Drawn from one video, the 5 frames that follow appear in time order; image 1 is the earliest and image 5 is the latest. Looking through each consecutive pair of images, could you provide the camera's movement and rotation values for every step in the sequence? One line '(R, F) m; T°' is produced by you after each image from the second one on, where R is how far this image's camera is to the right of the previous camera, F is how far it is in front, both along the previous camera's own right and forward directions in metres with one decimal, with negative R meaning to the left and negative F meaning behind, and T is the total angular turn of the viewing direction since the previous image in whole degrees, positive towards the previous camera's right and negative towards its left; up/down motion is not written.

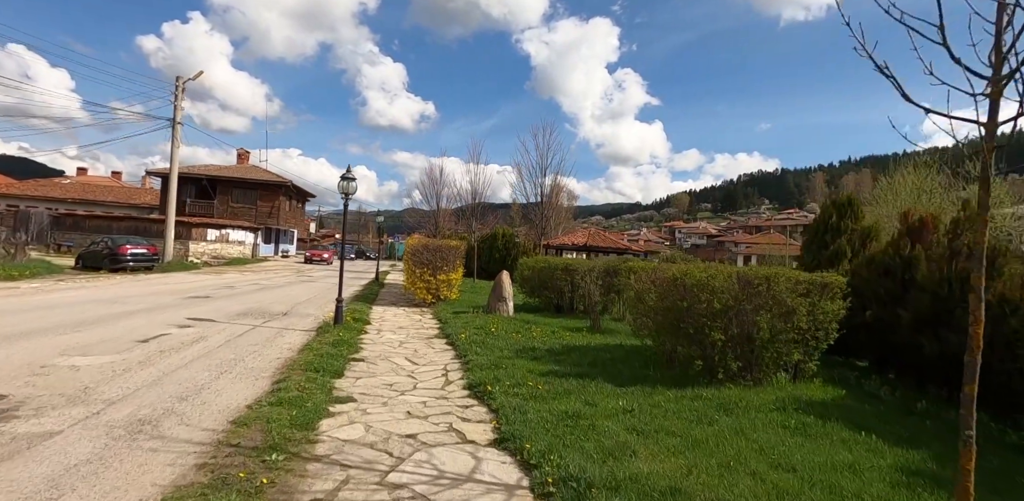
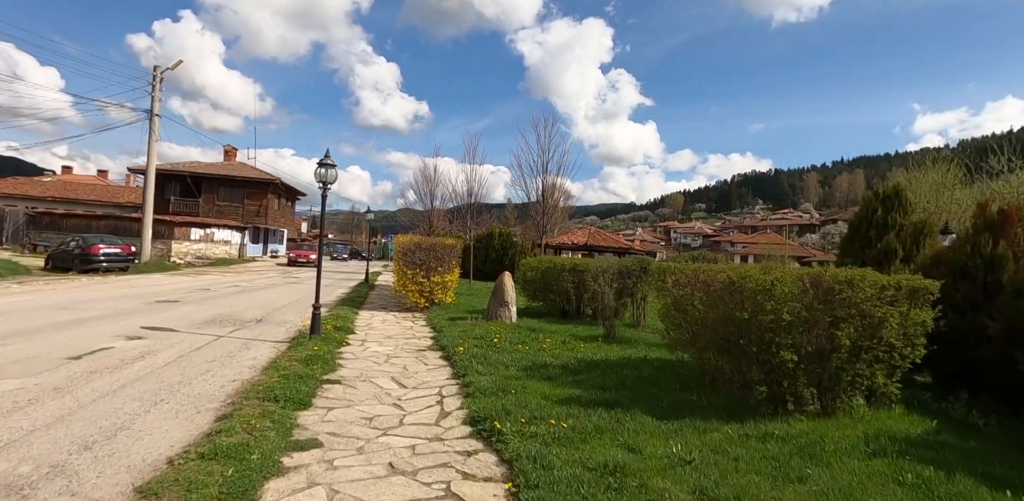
(-0.2, +1.1) m; +1°
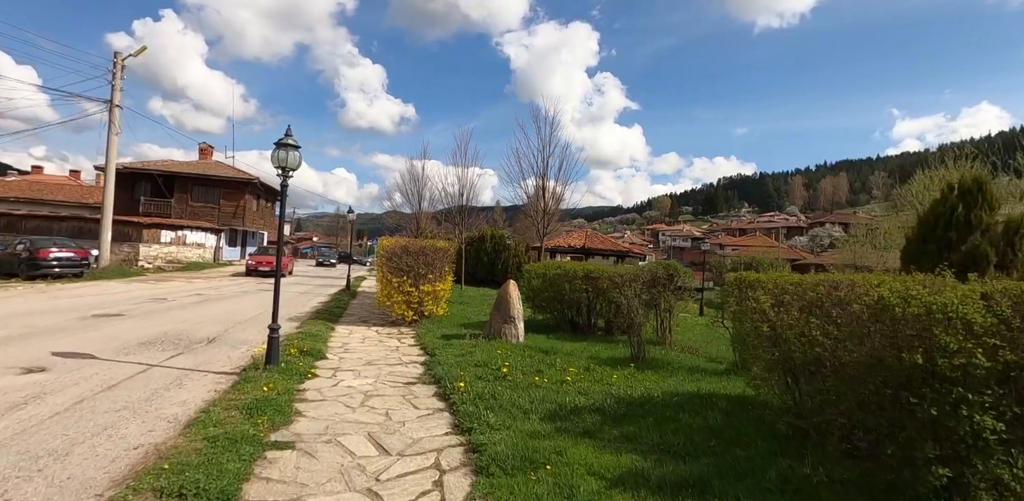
(-0.3, +1.5) m; +2°
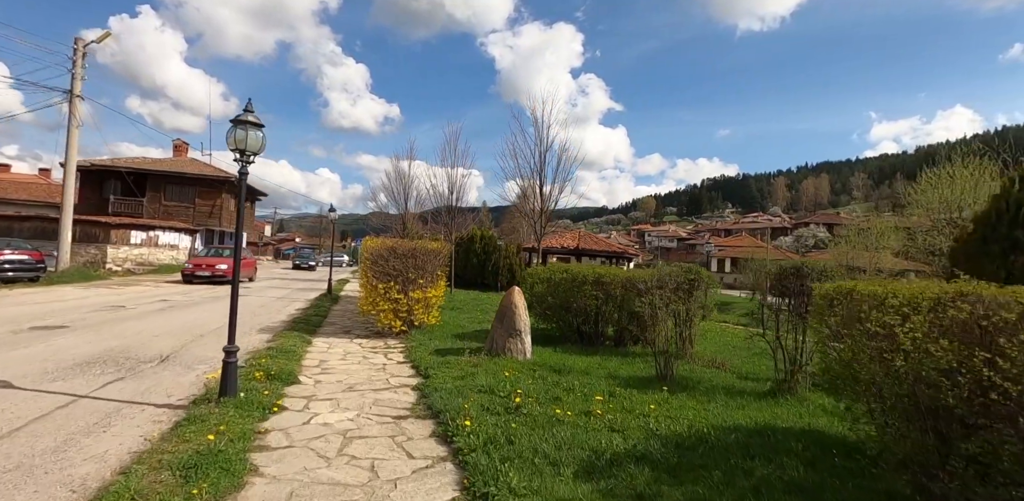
(-0.3, +1.0) m; +2°
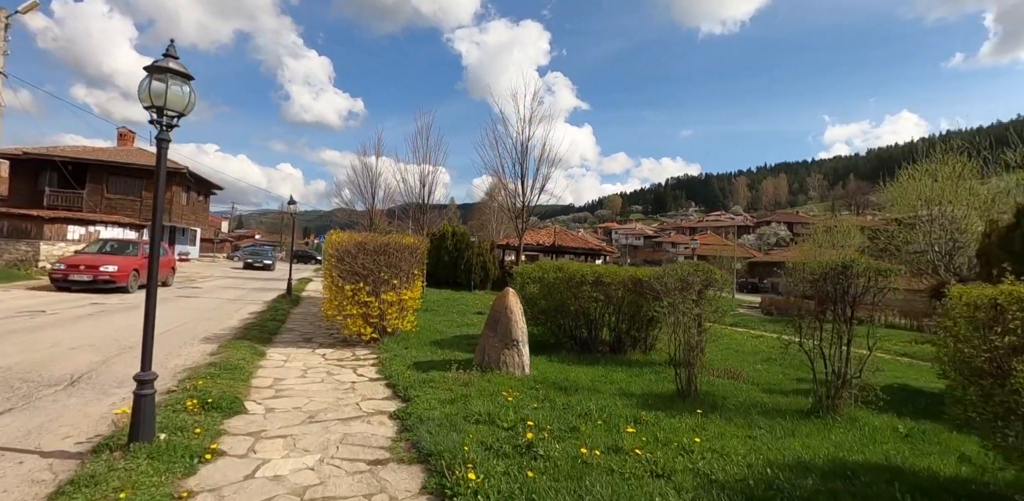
(-0.3, +1.0) m; +4°
